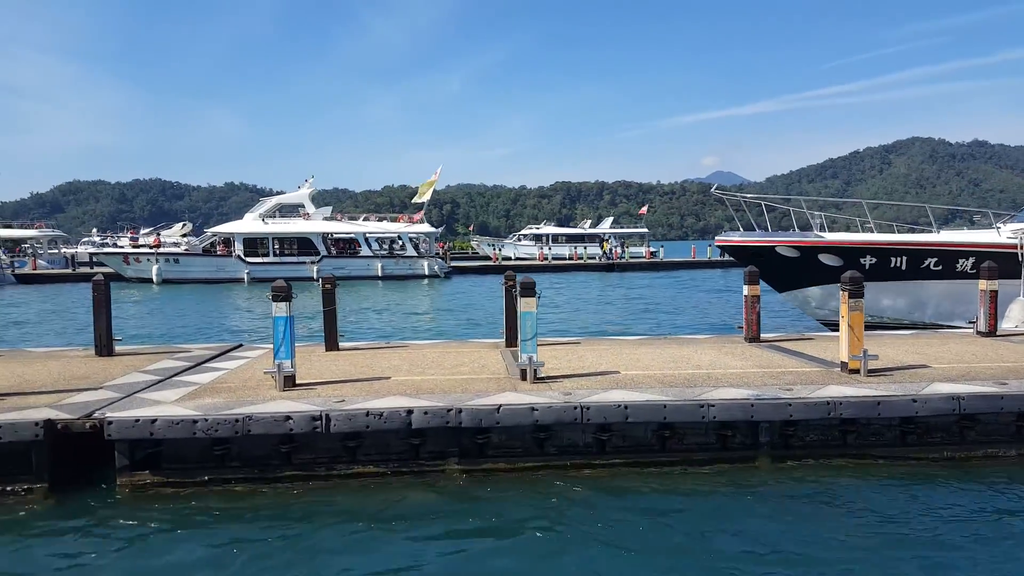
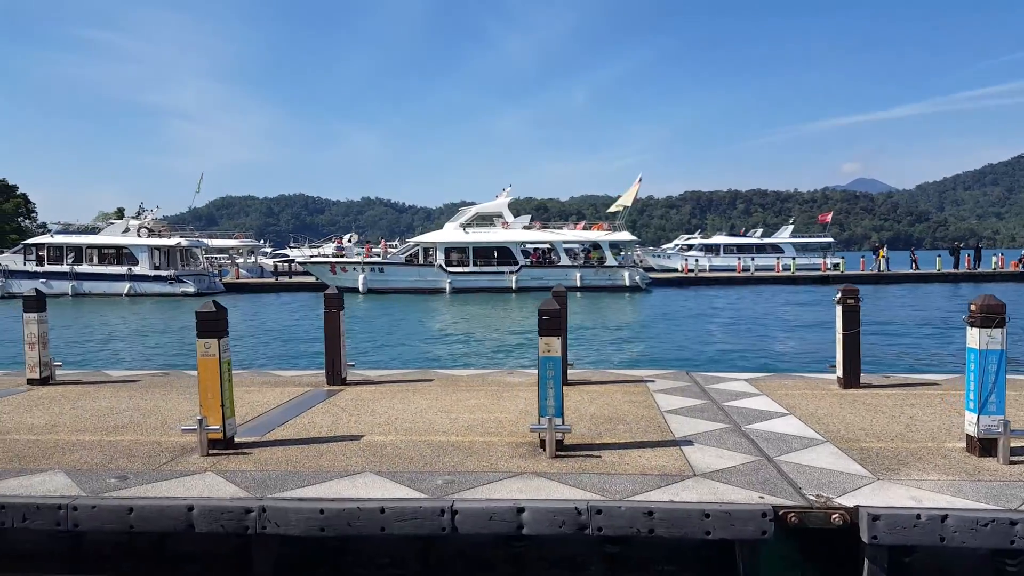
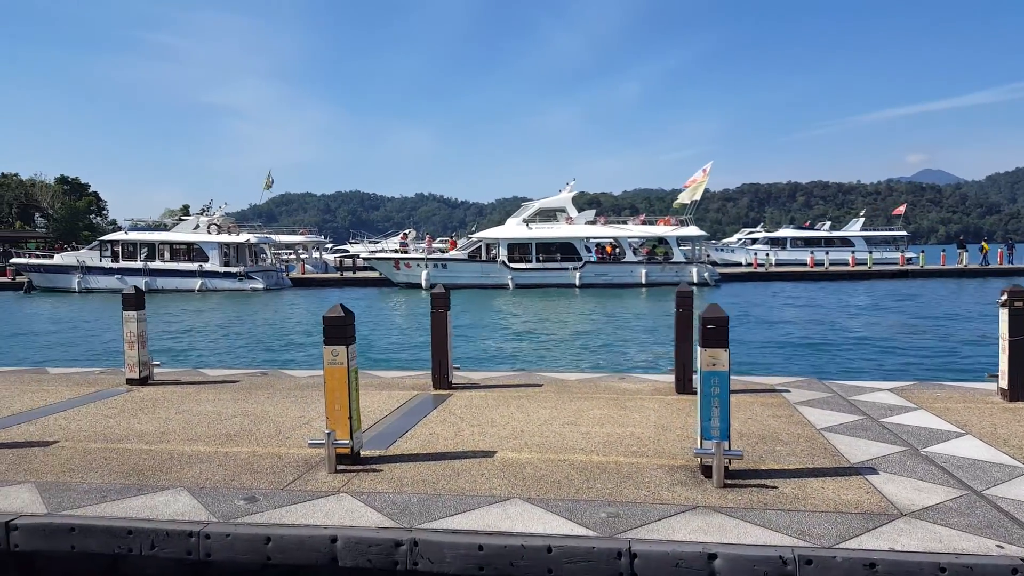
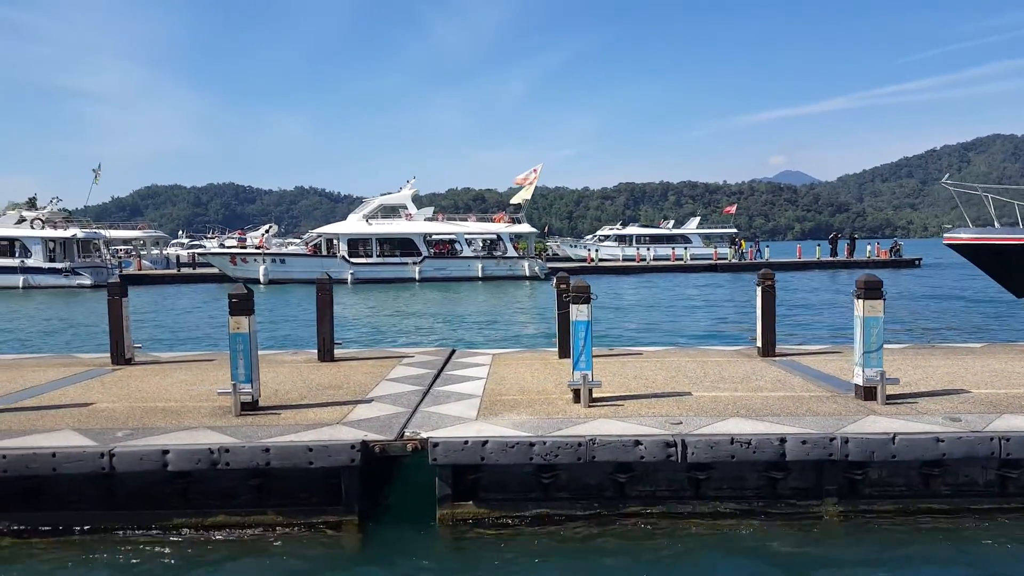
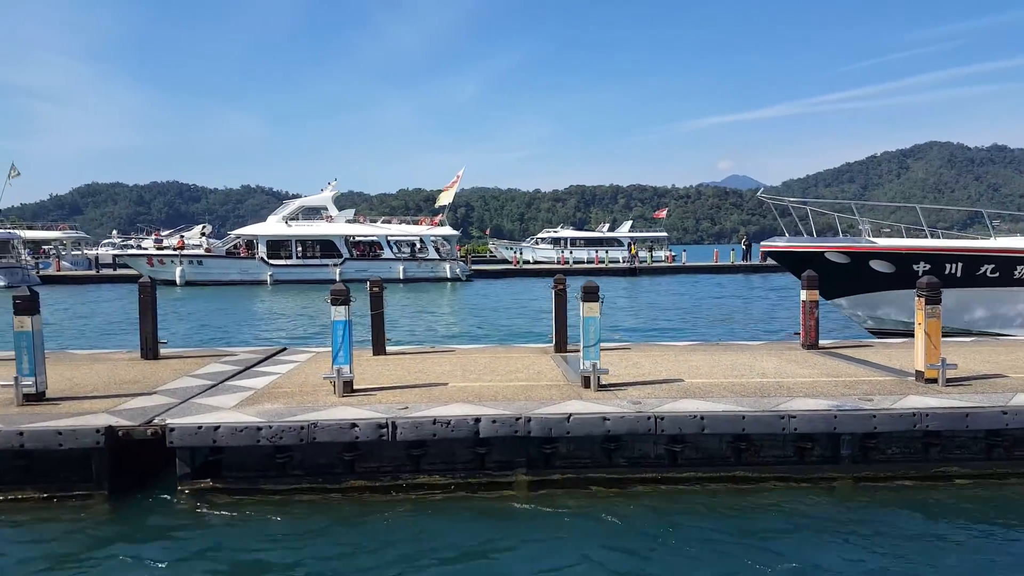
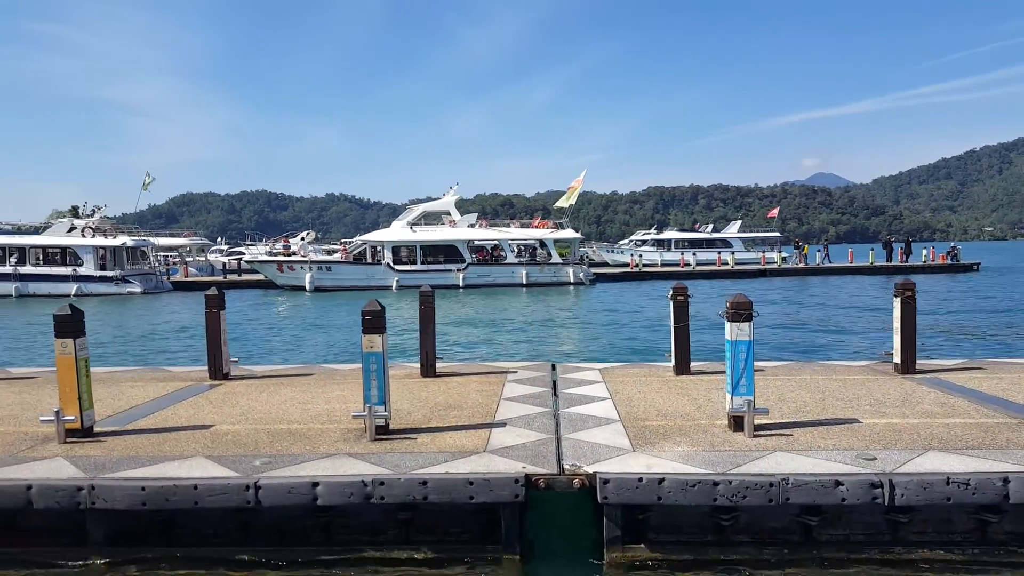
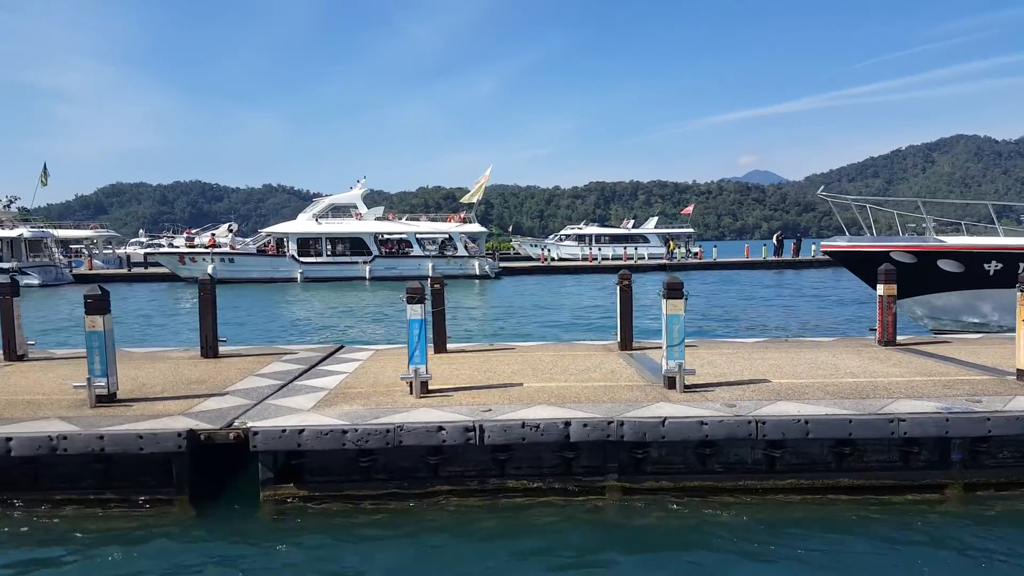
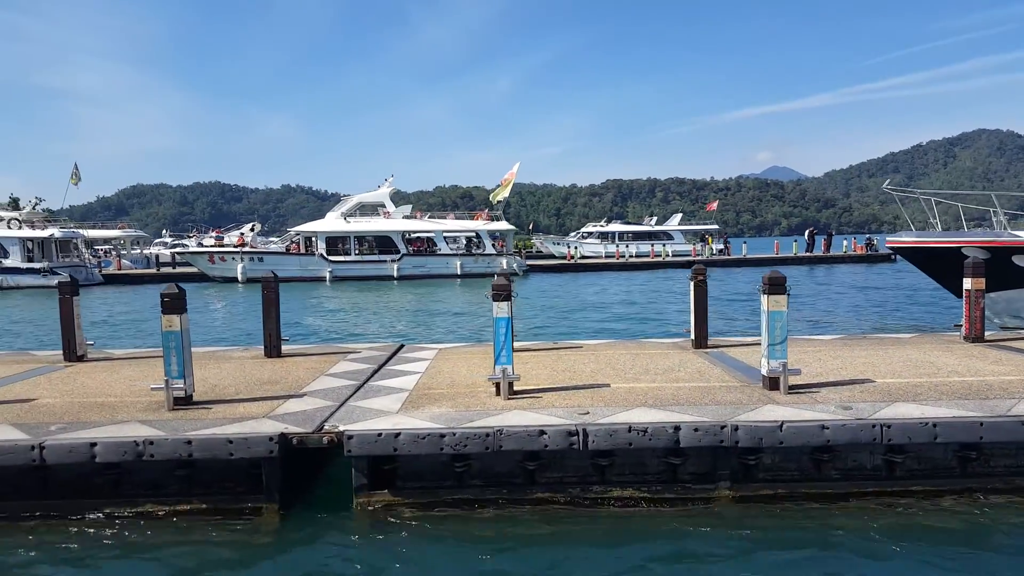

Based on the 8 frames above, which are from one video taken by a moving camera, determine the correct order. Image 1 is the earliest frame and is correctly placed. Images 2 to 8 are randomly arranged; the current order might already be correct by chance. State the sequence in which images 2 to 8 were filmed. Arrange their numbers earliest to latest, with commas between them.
5, 7, 8, 4, 6, 2, 3
